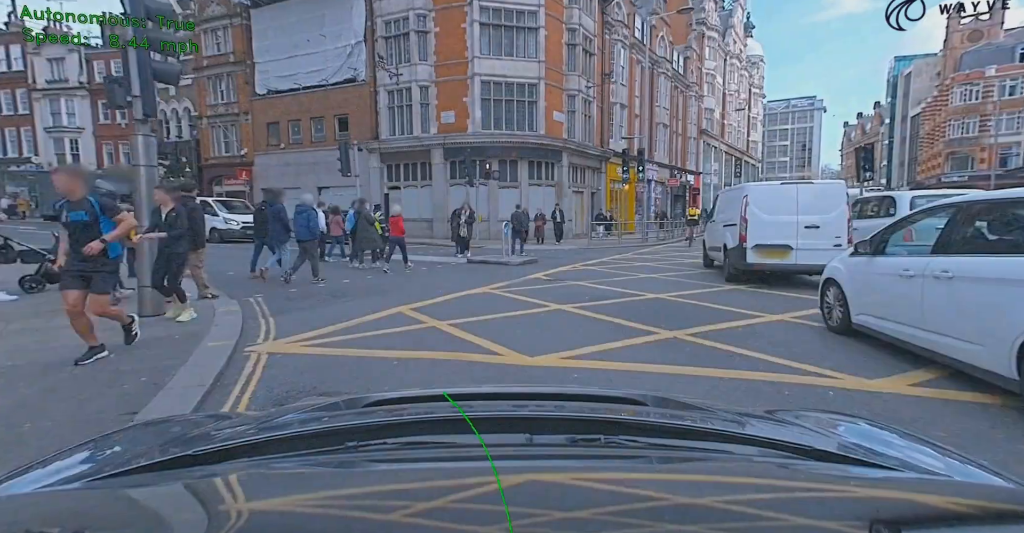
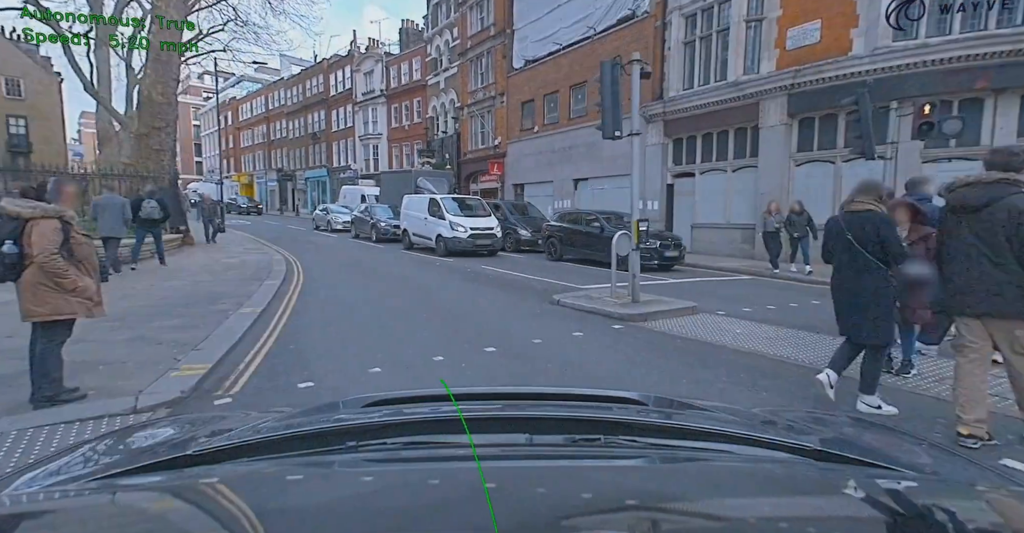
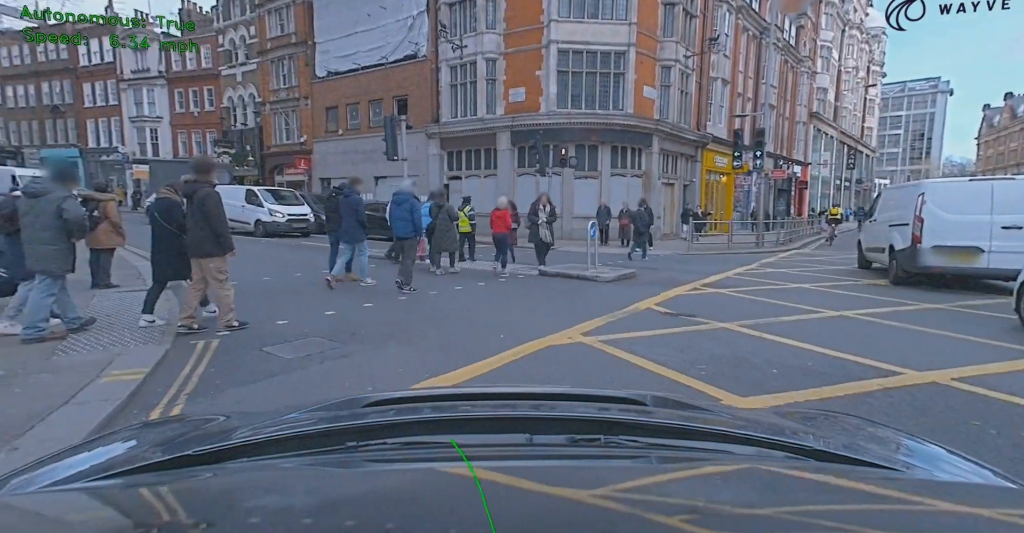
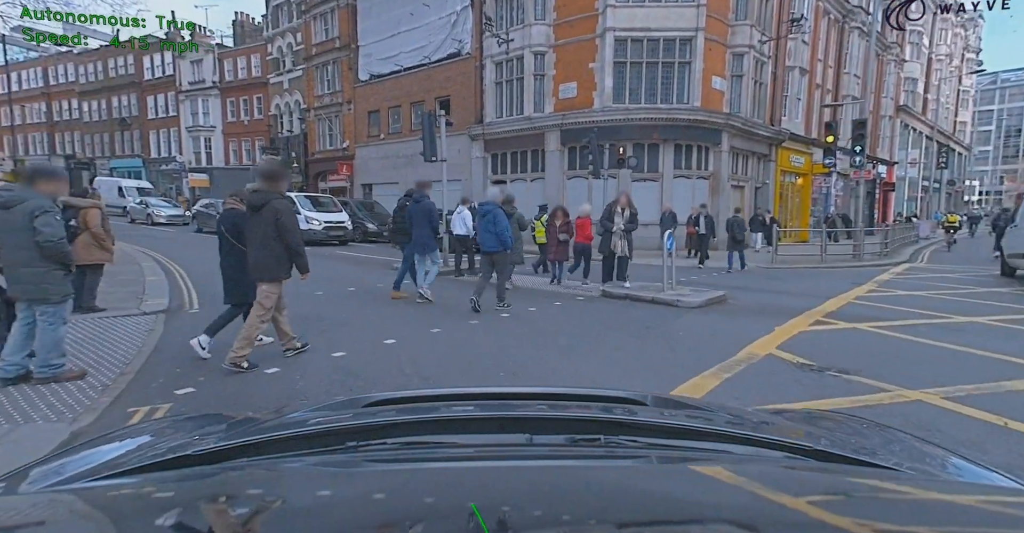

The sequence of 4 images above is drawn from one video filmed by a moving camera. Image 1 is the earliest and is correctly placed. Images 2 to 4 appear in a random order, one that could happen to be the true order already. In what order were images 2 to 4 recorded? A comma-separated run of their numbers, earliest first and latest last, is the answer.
3, 4, 2
